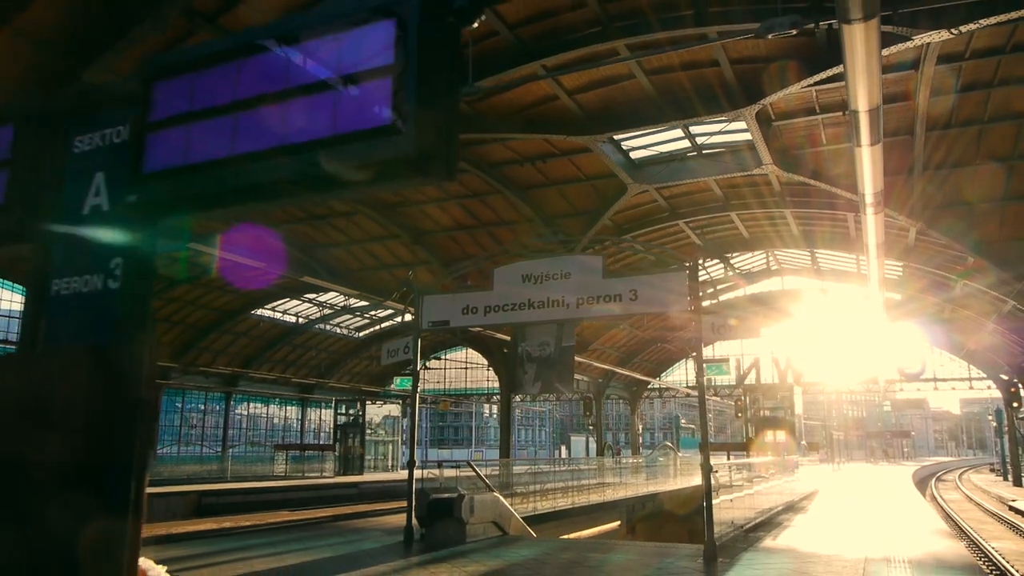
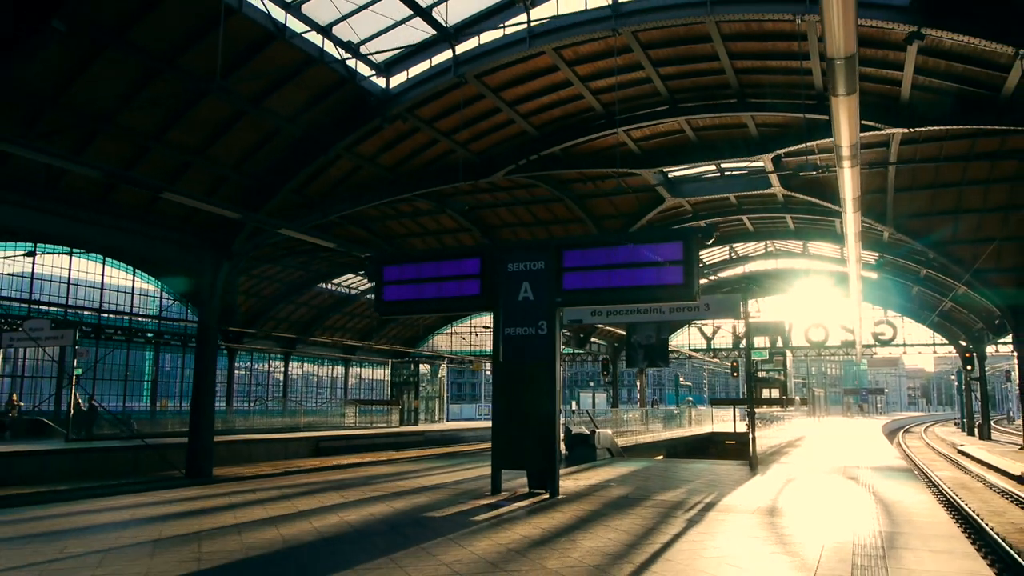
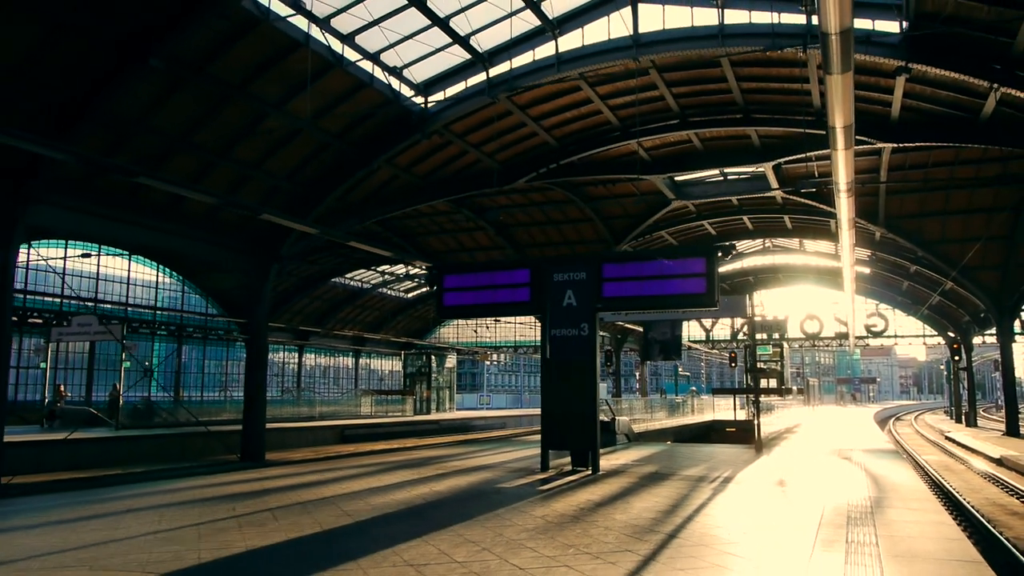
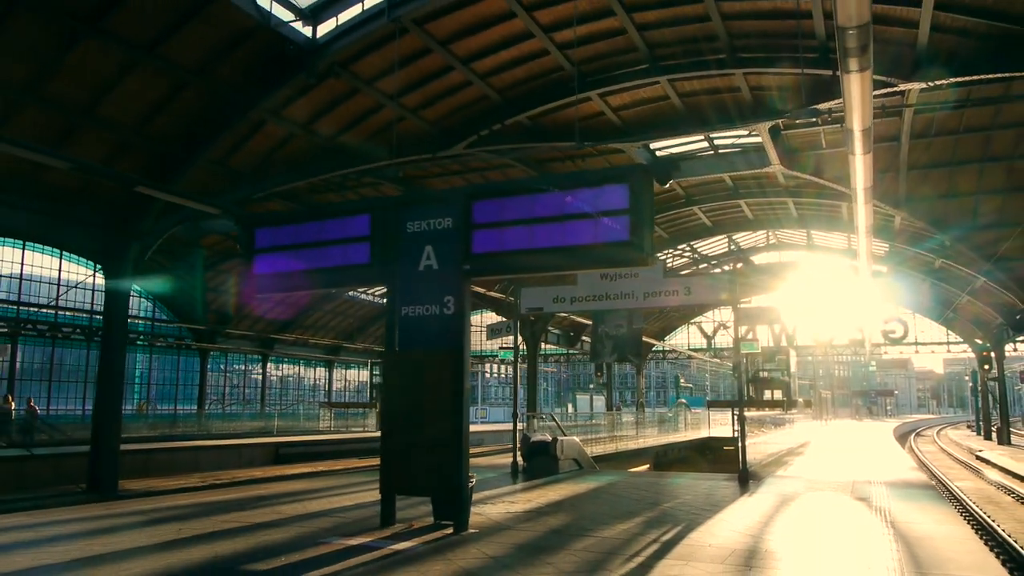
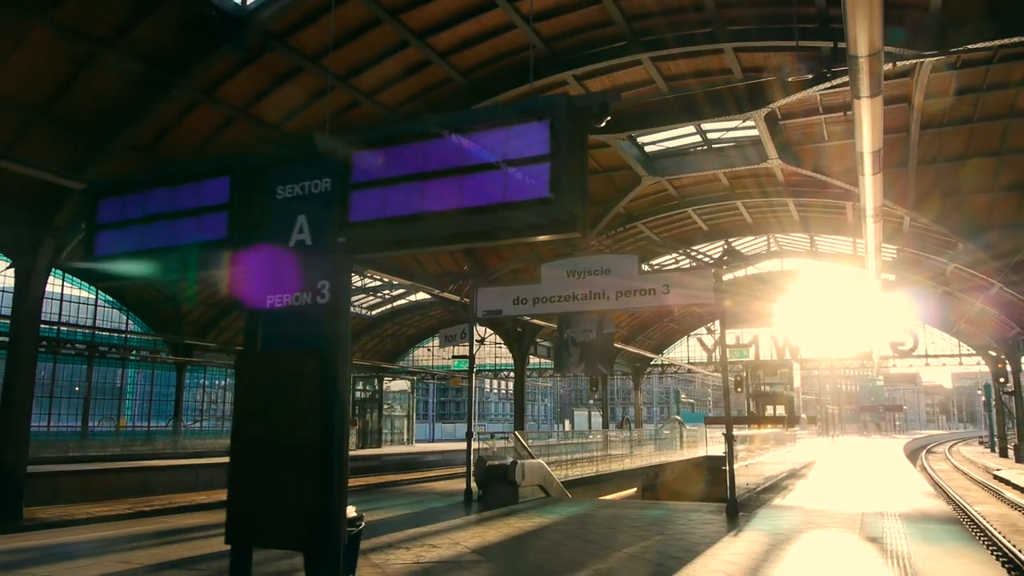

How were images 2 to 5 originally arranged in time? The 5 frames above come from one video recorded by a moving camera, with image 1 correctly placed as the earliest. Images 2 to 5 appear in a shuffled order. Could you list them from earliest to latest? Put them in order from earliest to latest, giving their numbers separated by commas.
5, 4, 2, 3
